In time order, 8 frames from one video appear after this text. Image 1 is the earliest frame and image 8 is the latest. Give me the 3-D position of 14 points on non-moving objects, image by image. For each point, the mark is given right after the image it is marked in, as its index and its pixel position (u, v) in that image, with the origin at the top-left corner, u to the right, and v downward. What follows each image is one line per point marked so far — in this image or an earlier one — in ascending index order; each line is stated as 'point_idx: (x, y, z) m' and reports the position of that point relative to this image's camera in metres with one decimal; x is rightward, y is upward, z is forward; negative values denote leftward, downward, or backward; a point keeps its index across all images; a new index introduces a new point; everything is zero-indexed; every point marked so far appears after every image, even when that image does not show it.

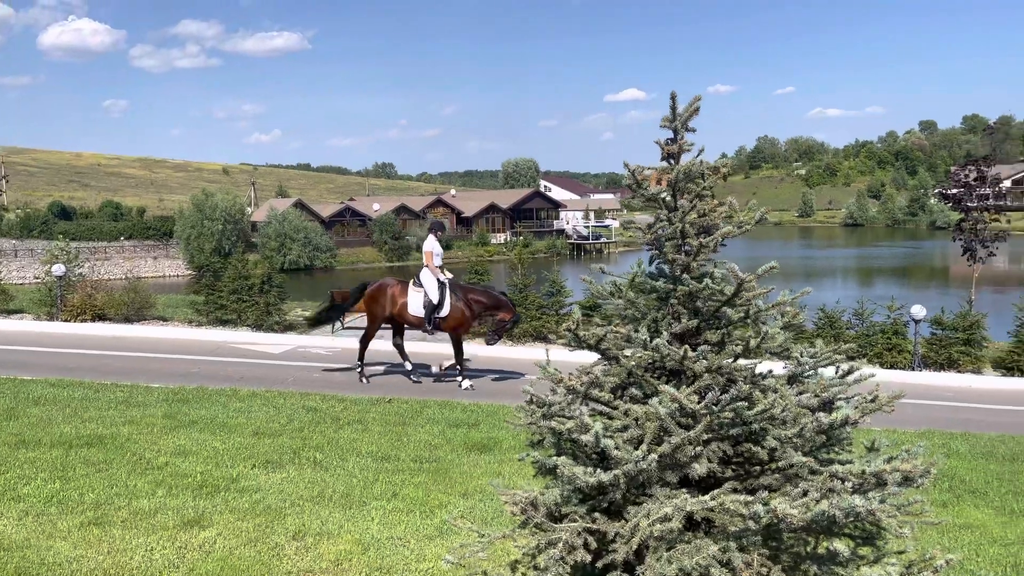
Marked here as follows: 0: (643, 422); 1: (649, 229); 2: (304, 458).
0: (+0.5, -0.5, +3.0) m
1: (+0.6, +0.2, +3.3) m
2: (-1.9, -1.6, +7.4) m
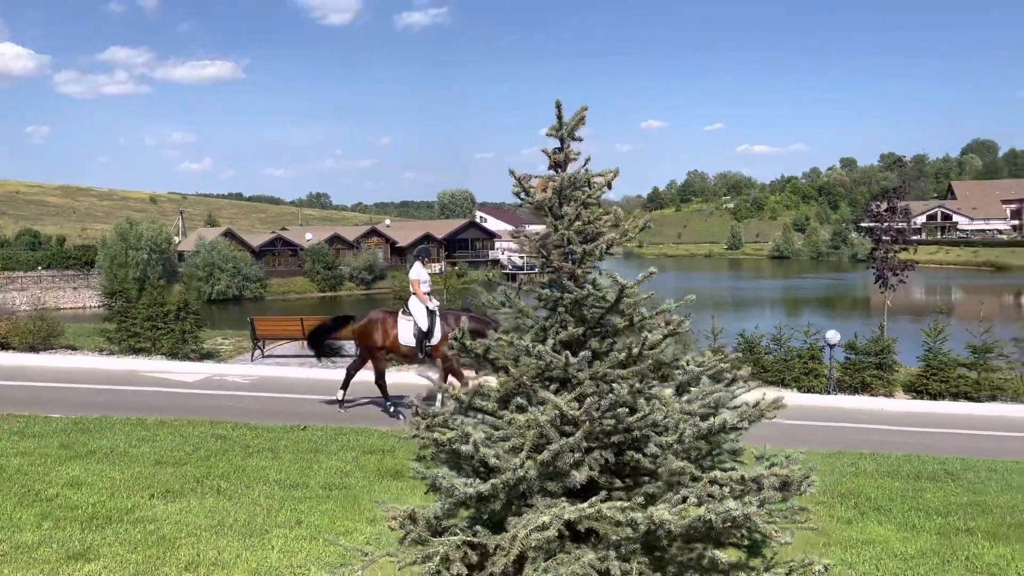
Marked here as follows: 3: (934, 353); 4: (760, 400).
0: (0.0, -0.5, +3.0) m
1: (+0.1, +0.2, +3.3) m
2: (-2.7, -1.7, +7.1) m
3: (+7.2, -1.1, +13.8) m
4: (+1.0, -0.5, +3.4) m
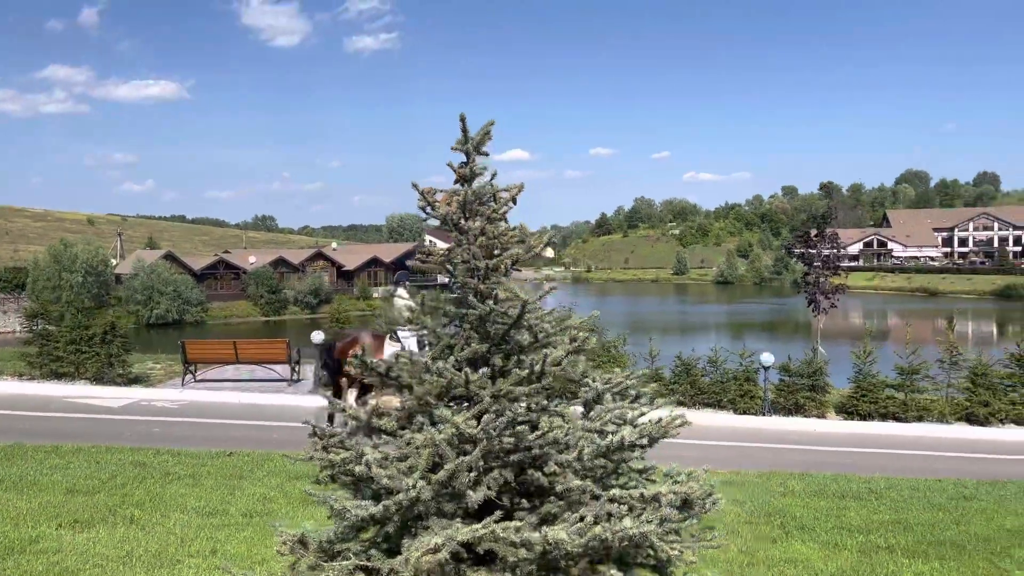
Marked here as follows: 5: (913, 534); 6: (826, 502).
0: (-0.3, -0.6, +2.9) m
1: (-0.3, +0.1, +3.3) m
2: (-3.3, -1.9, +6.8) m
3: (+6.1, -1.5, +14.1) m
4: (+0.6, -0.5, +3.4) m
5: (+3.5, -2.1, +7.1) m
6: (+3.1, -2.1, +8.0) m
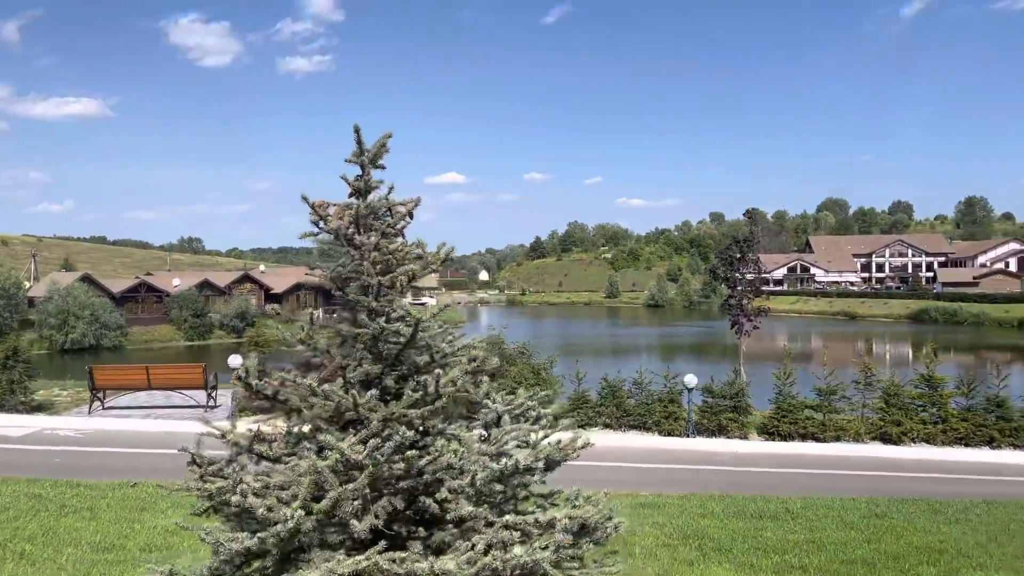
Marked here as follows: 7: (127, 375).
0: (-0.7, -0.6, +2.7) m
1: (-0.7, +0.1, +3.1) m
2: (-4.0, -2.1, +6.4) m
3: (+4.8, -1.9, +14.4) m
4: (+0.2, -0.6, +3.3) m
5: (+2.8, -2.3, +7.1) m
6: (+2.3, -2.3, +8.1) m
7: (-6.5, -1.5, +13.7) m
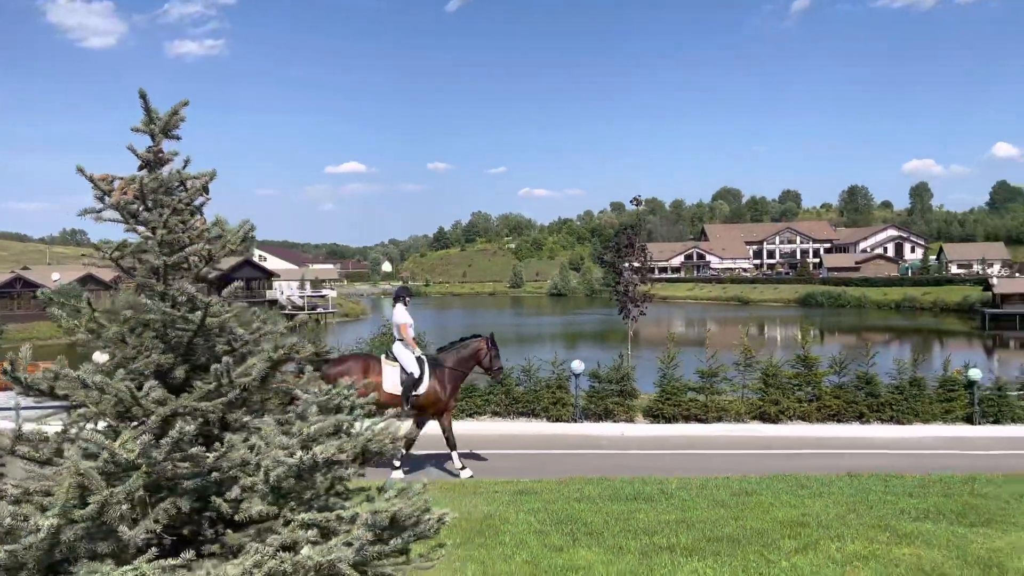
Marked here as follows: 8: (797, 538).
0: (-1.3, -0.6, +2.4) m
1: (-1.4, +0.1, +2.8) m
2: (-5.0, -2.0, +5.7) m
3: (+2.8, -1.7, +14.7) m
4: (-0.5, -0.5, +3.1) m
5: (+1.6, -2.2, +7.2) m
6: (+1.1, -2.2, +8.1) m
7: (-8.3, -1.4, +12.7) m
8: (+2.5, -2.2, +7.1) m
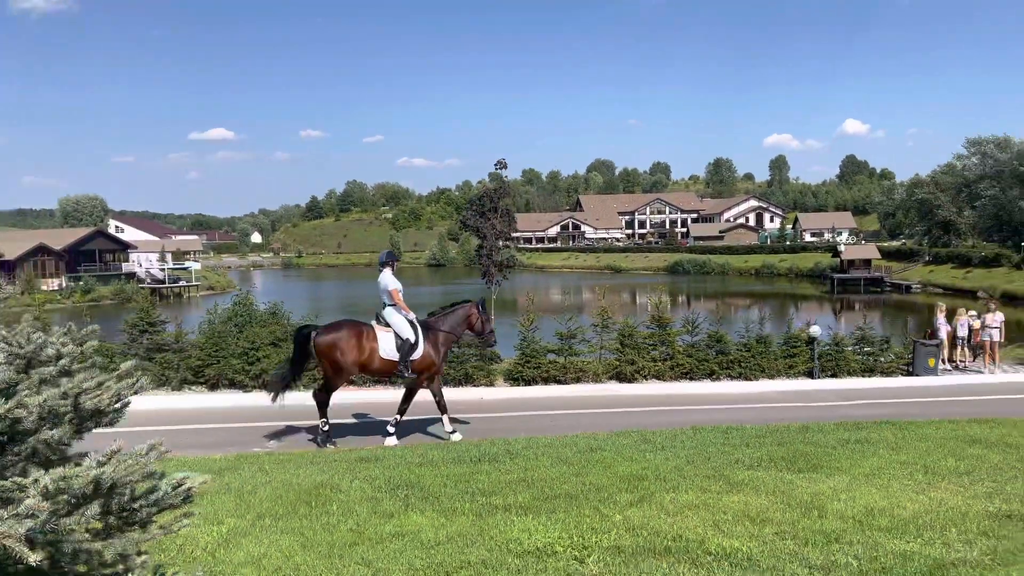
0: (-2.0, -0.4, +1.8) m
1: (-2.2, +0.3, +2.2) m
2: (-6.1, -1.8, +4.6) m
3: (+0.3, -1.0, +14.6) m
4: (-1.3, -0.3, +2.6) m
5: (+0.2, -1.8, +7.1) m
6: (-0.5, -1.8, +7.9) m
7: (-10.5, -0.9, +11.0) m
8: (+1.1, -1.8, +7.1) m
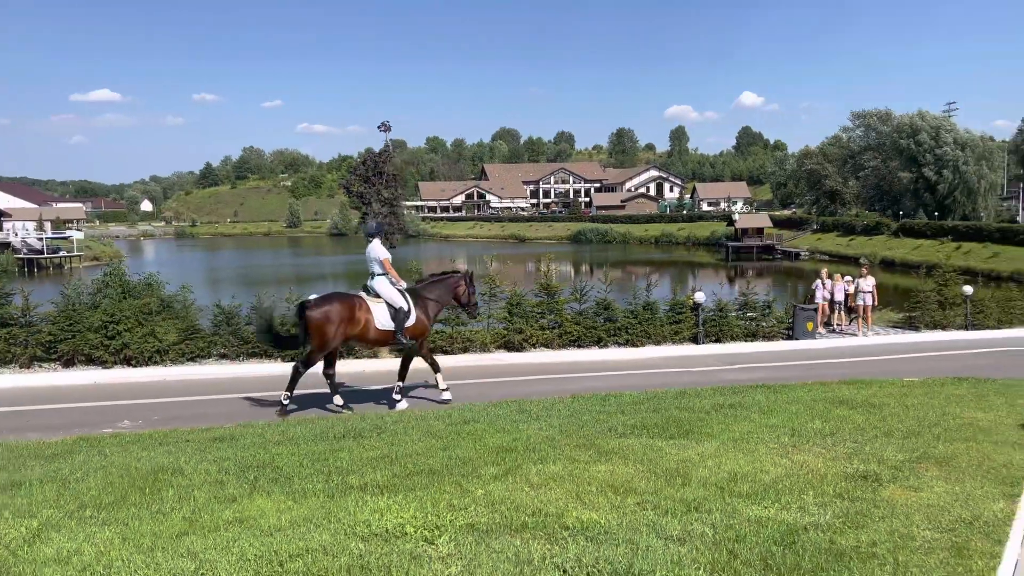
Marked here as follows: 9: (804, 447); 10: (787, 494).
0: (-2.6, -0.3, +1.2) m
1: (-2.8, +0.4, +1.5) m
2: (-7.0, -1.6, +3.6) m
3: (-1.7, -0.4, +14.2) m
4: (-2.0, -0.2, +2.1) m
5: (-1.0, -1.5, +6.8) m
6: (-1.8, -1.4, +7.5) m
7: (-12.0, -0.6, +9.4) m
8: (-0.1, -1.5, +6.9) m
9: (+2.7, -1.5, +7.5) m
10: (+2.1, -1.5, +6.1) m
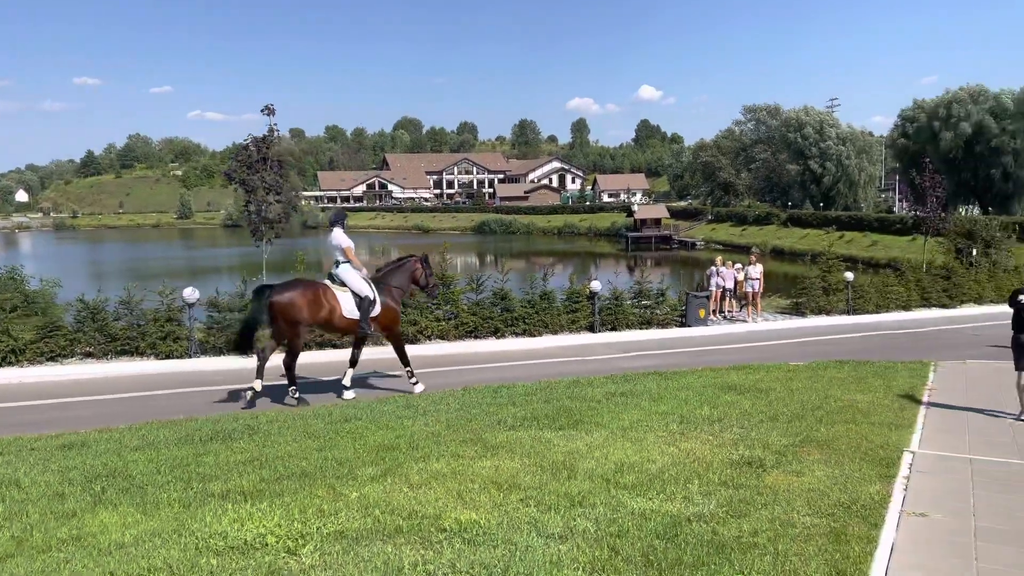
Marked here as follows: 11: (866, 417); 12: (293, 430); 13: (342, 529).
0: (-2.9, -0.3, +0.6) m
1: (-3.1, +0.4, +0.9) m
2: (-7.5, -1.7, +2.4) m
3: (-3.6, -0.3, +13.6) m
4: (-2.4, -0.2, +1.5) m
5: (-1.9, -1.4, +6.3) m
6: (-2.8, -1.4, +6.9) m
7: (-13.2, -0.6, +7.6) m
8: (-1.1, -1.4, +6.5) m
9: (+1.7, -1.4, +7.5) m
10: (+1.2, -1.4, +5.9) m
11: (+3.5, -1.3, +8.0) m
12: (-2.1, -1.3, +7.5) m
13: (-1.1, -1.5, +5.1) m
